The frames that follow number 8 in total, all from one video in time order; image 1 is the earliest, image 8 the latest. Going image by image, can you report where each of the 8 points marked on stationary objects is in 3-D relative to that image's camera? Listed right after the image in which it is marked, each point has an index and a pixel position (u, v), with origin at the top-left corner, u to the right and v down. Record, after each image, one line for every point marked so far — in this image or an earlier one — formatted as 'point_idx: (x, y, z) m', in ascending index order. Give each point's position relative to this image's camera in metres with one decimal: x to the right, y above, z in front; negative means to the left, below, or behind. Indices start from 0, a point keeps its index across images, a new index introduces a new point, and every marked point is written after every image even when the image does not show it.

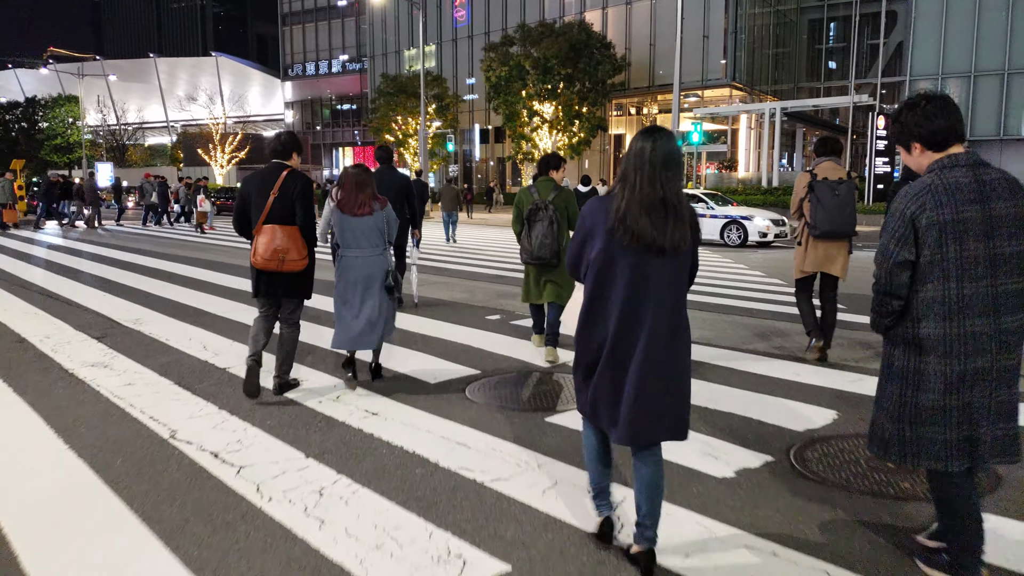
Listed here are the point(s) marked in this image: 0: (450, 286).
0: (-0.8, 0.0, +10.4) m
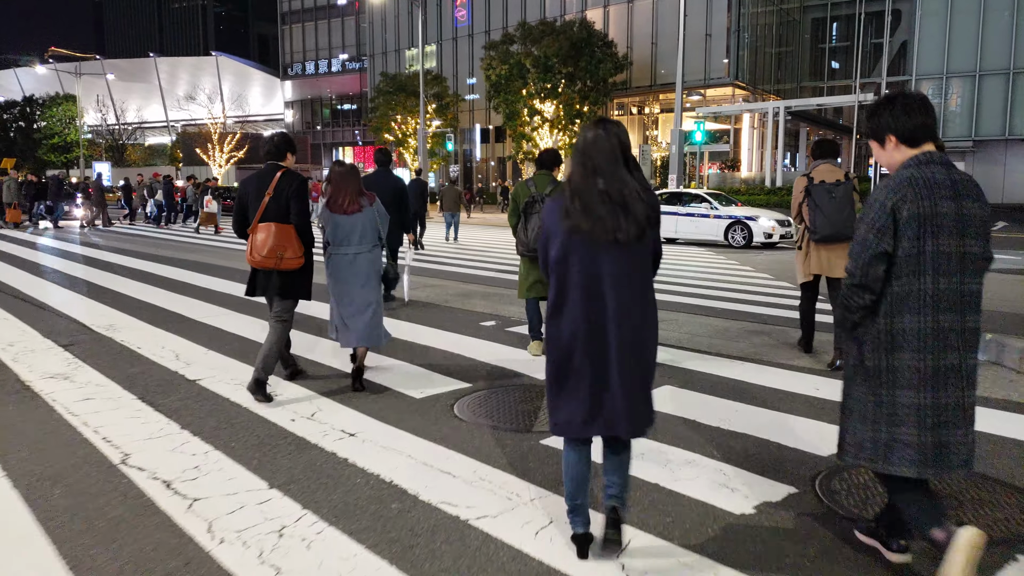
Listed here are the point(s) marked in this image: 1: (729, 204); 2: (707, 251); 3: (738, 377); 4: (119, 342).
0: (-0.8, 0.0, +10.1) m
1: (+4.4, +1.7, +16.6) m
2: (+3.9, +0.7, +15.7) m
3: (+1.6, -0.6, +5.9) m
4: (-2.8, -0.4, +5.8) m
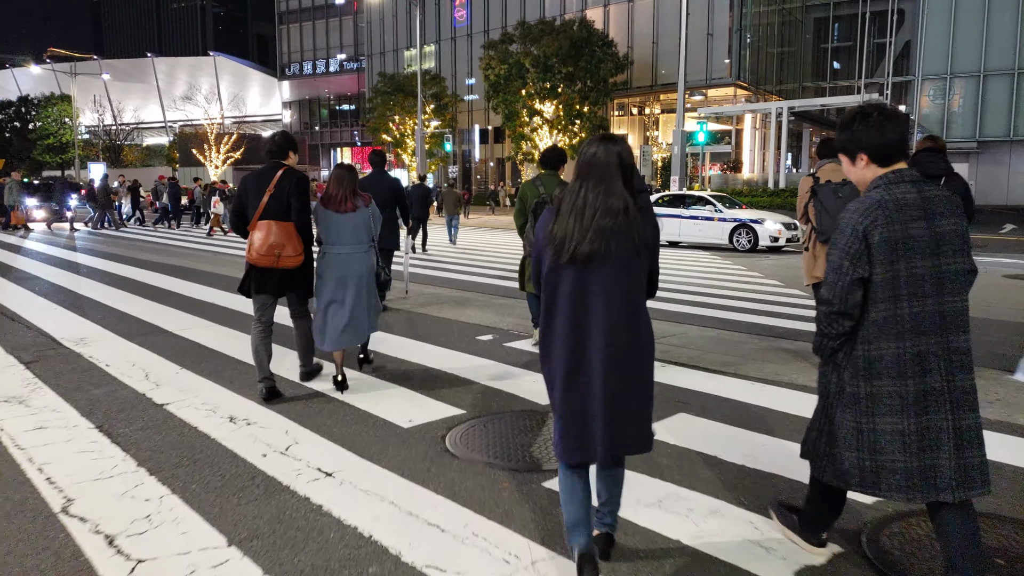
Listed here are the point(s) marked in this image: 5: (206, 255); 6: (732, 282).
0: (-0.8, -0.1, +9.7) m
1: (+4.4, +1.6, +16.2) m
2: (+3.9, +0.6, +15.4) m
3: (+1.6, -0.7, +5.5) m
4: (-2.8, -0.5, +5.4) m
5: (-4.5, +0.5, +12.4) m
6: (+3.3, +0.1, +12.1) m
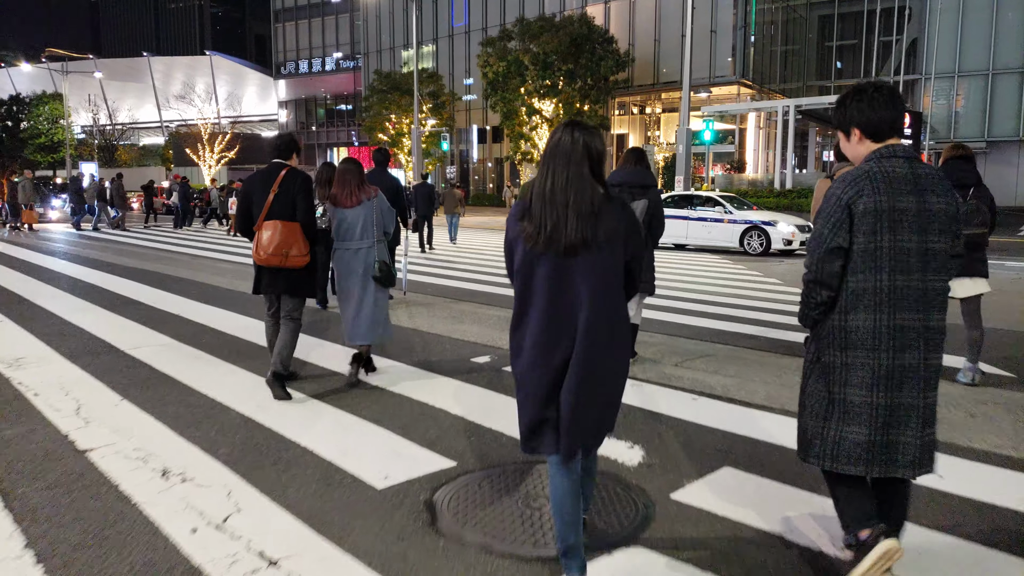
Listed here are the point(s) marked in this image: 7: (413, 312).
0: (-0.8, -0.2, +9.0) m
1: (+4.4, +1.5, +15.6) m
2: (+3.8, +0.5, +14.7) m
3: (+1.6, -0.8, +4.9) m
4: (-2.8, -0.5, +4.7) m
5: (-4.5, +0.4, +11.7) m
6: (+3.2, 0.0, +11.4) m
7: (-1.0, -0.2, +8.5) m
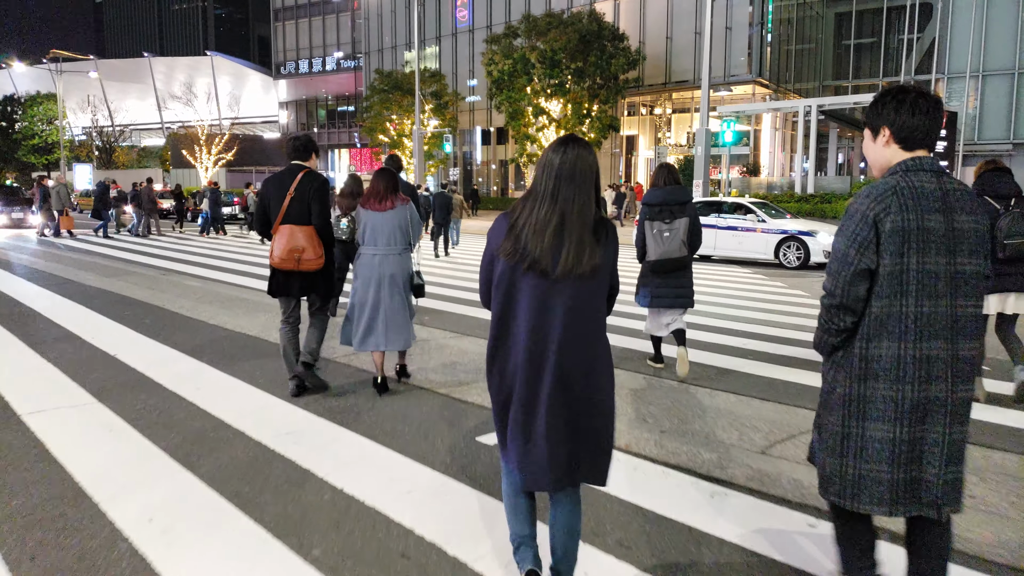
0: (-0.7, -0.4, +7.9) m
1: (+4.5, +1.3, +14.4) m
2: (+4.0, +0.3, +13.5) m
3: (+1.7, -1.0, +3.7) m
4: (-2.7, -0.7, +3.6) m
5: (-4.4, +0.2, +10.5) m
6: (+3.4, -0.2, +10.2) m
7: (-0.9, -0.5, +7.4) m
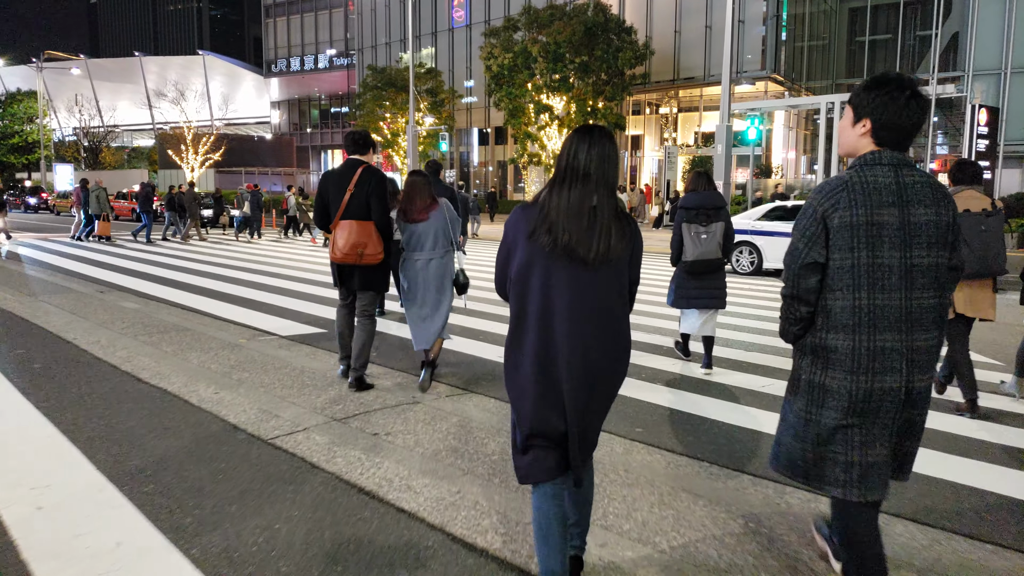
0: (-0.6, -0.6, +6.3) m
1: (+4.6, +1.1, +12.9) m
2: (+4.0, +0.1, +12.0) m
3: (+1.8, -1.2, +2.1) m
4: (-2.6, -0.9, +2.0) m
5: (-4.3, 0.0, +8.9) m
6: (+3.4, -0.4, +8.7) m
7: (-0.8, -0.6, +5.8) m
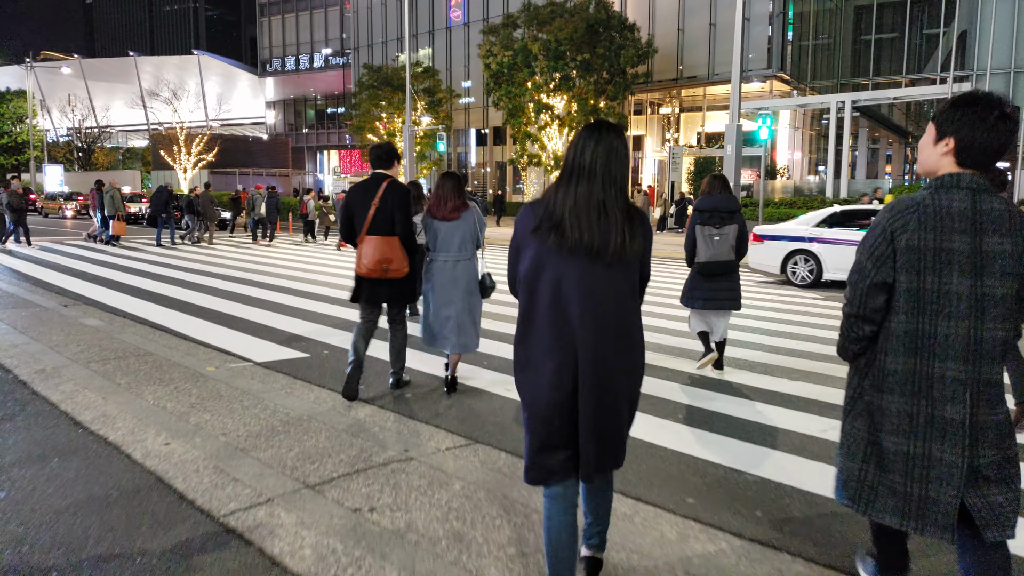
0: (-0.6, -0.7, +5.6) m
1: (+4.6, +1.0, +12.2) m
2: (+4.1, 0.0, +11.3) m
3: (+1.9, -1.3, +1.5) m
4: (-2.5, -1.0, +1.3) m
5: (-4.3, -0.1, +8.2) m
6: (+3.5, -0.5, +8.0) m
7: (-0.8, -0.7, +5.1) m
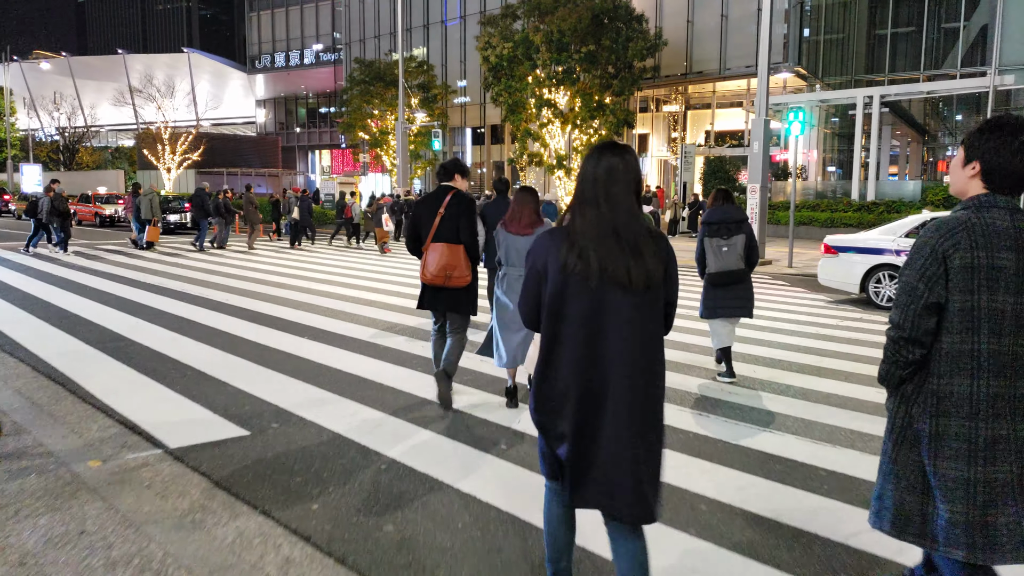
0: (-0.5, -0.9, +4.1) m
1: (+4.7, +0.8, +10.7) m
2: (+4.1, -0.2, +9.8) m
3: (+2.0, -1.5, 0.0) m
4: (-2.4, -1.2, -0.2) m
5: (-4.2, -0.3, +6.7) m
6: (+3.6, -0.7, +6.5) m
7: (-0.7, -1.0, +3.6) m
